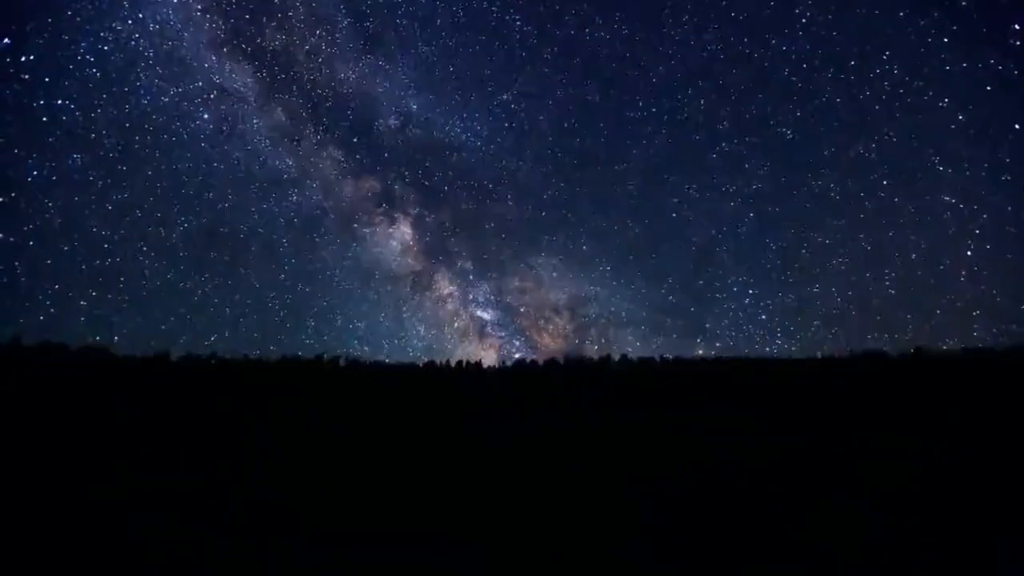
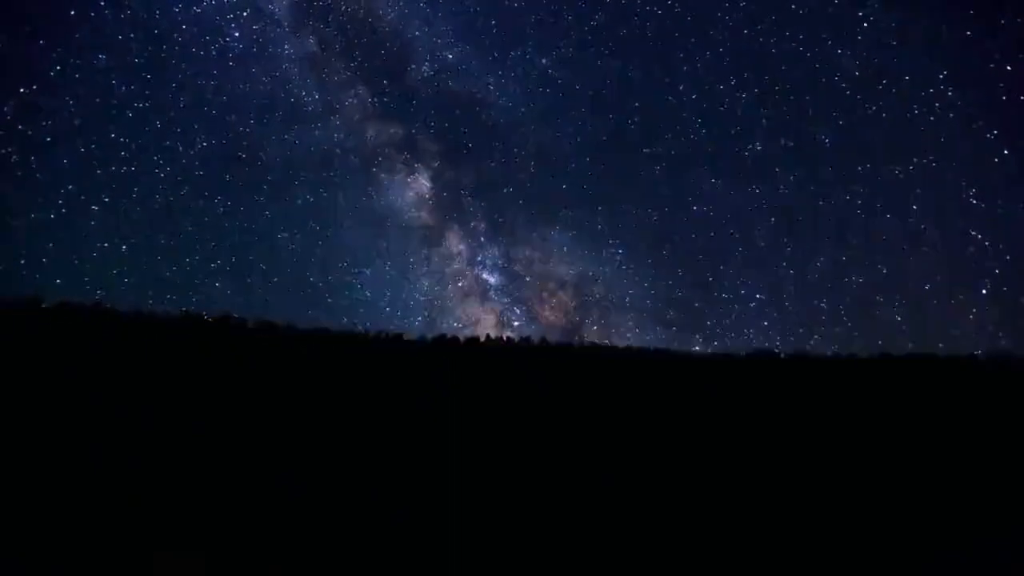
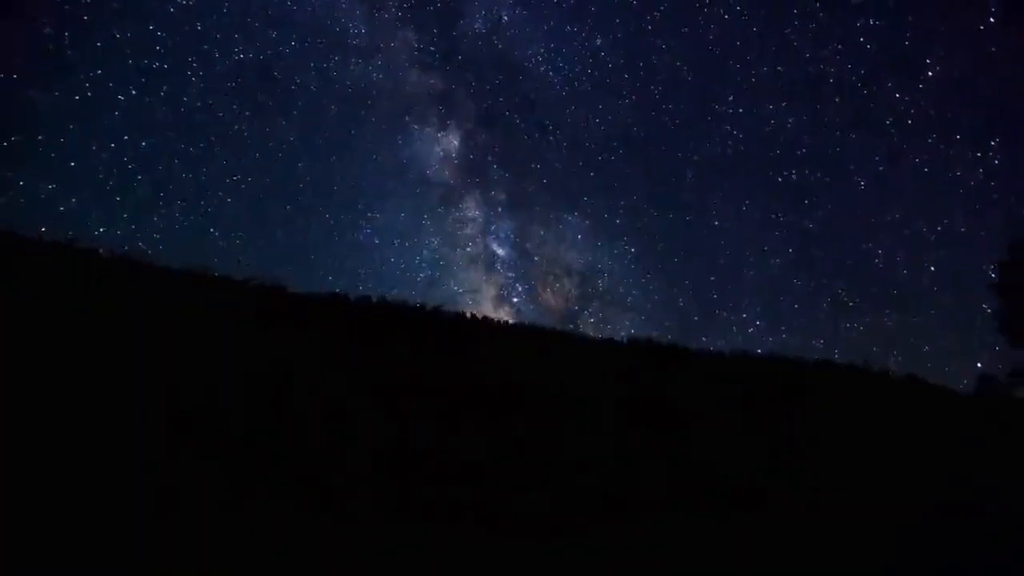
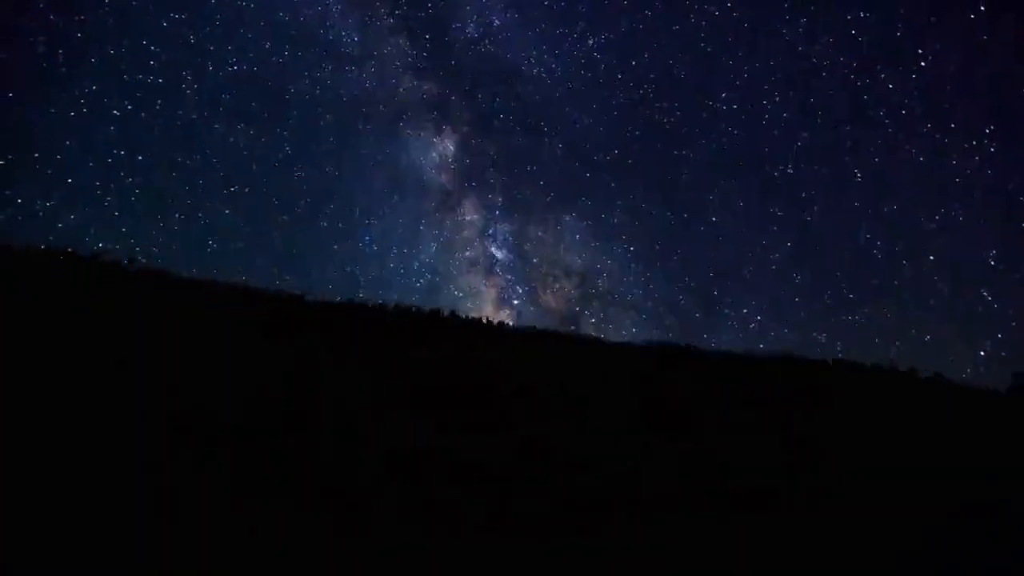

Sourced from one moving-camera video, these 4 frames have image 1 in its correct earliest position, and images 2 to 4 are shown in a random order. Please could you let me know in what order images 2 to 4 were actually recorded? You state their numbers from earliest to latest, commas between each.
2, 4, 3
